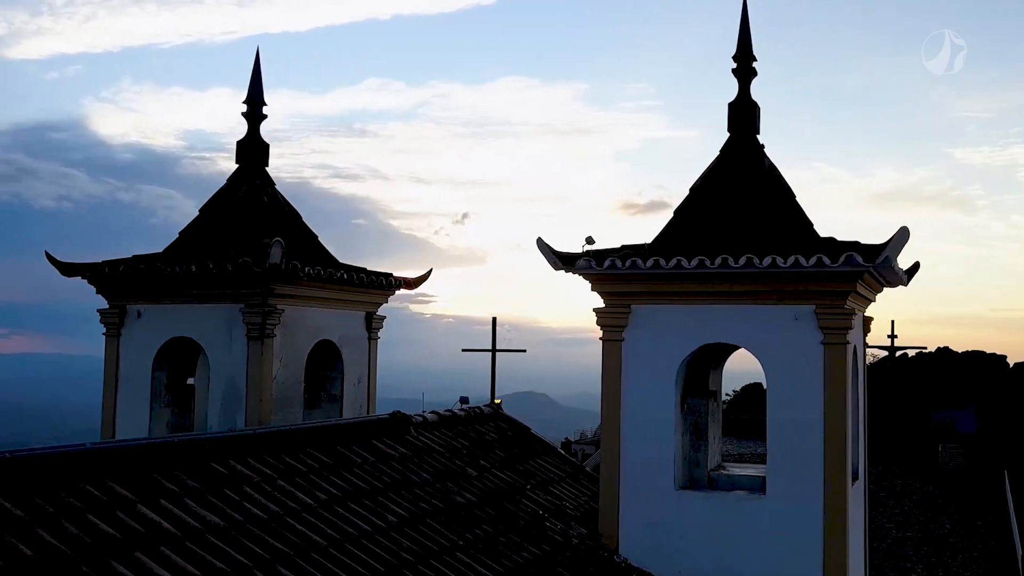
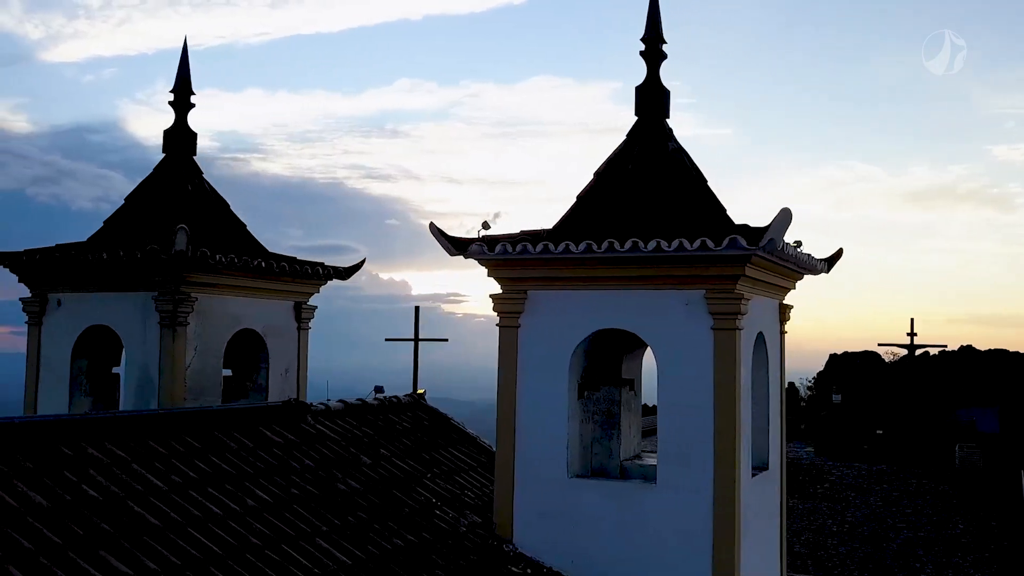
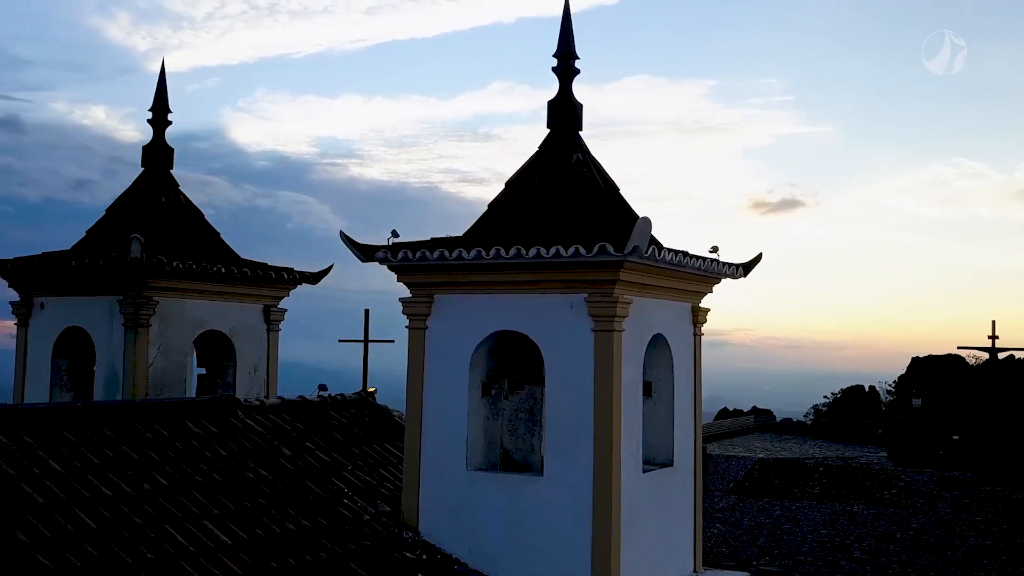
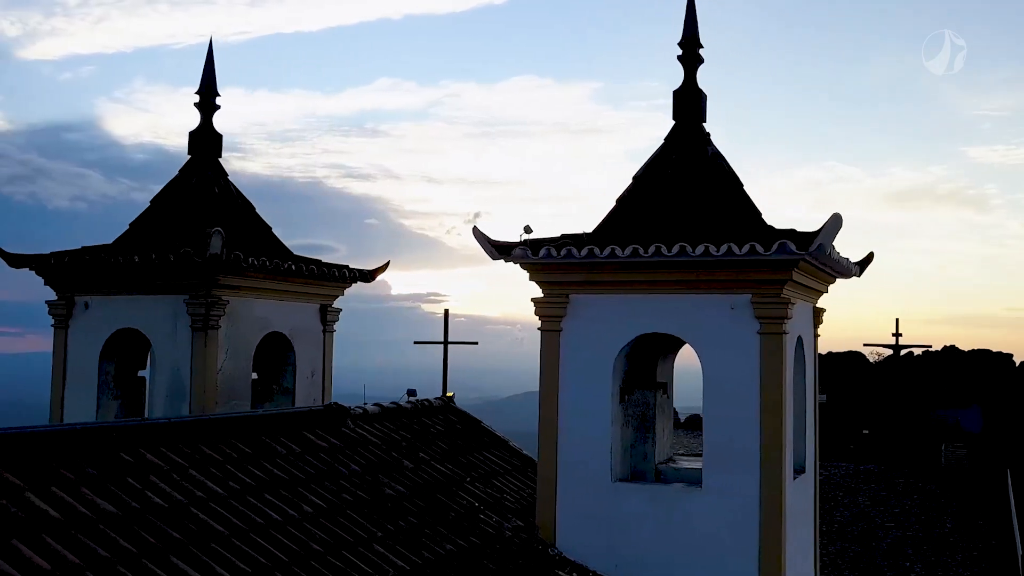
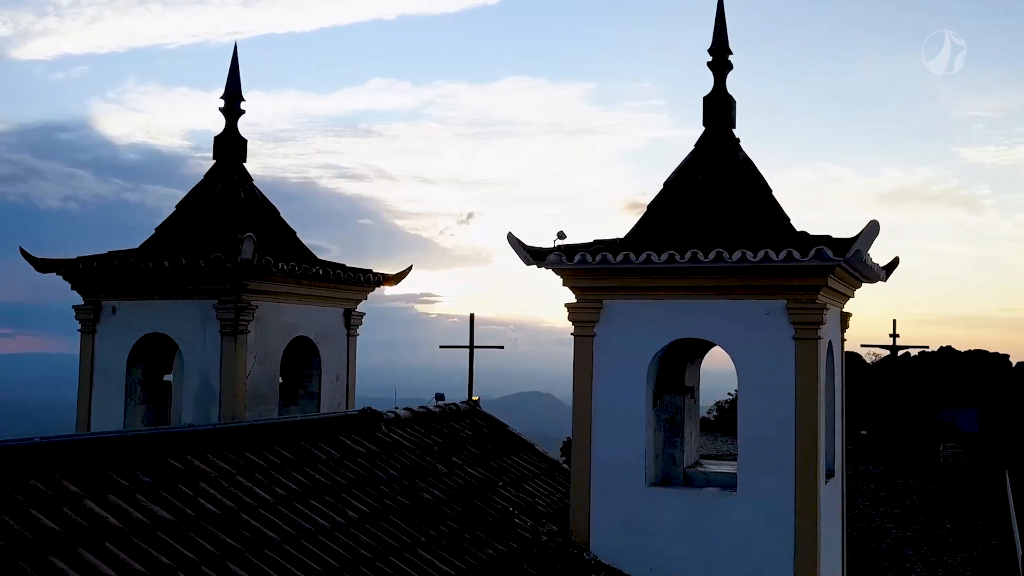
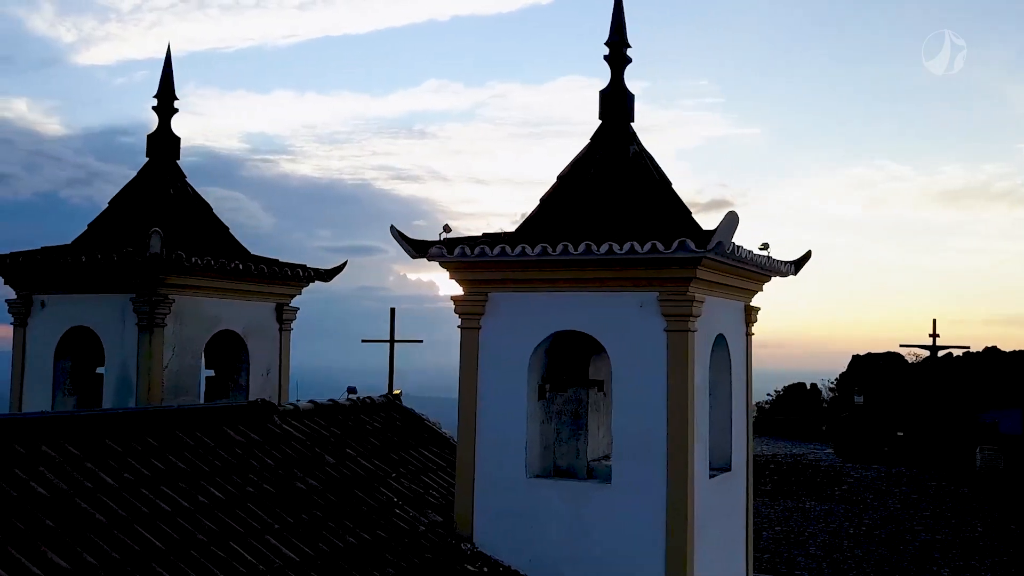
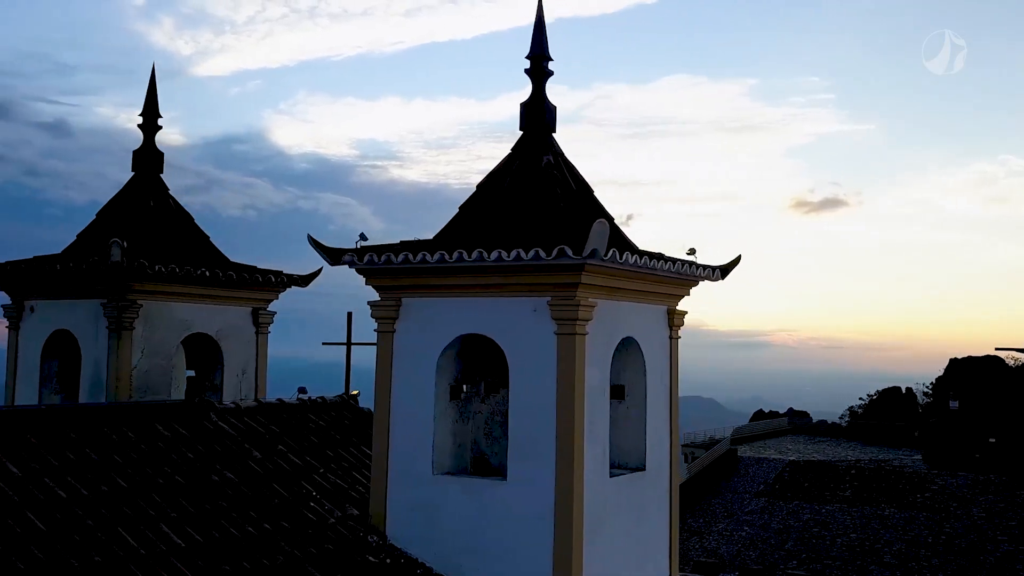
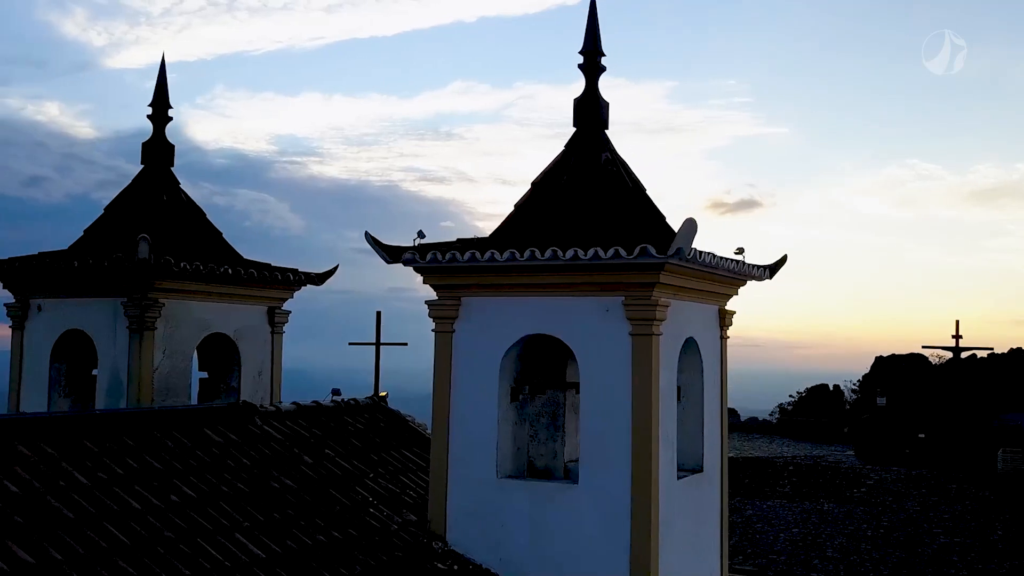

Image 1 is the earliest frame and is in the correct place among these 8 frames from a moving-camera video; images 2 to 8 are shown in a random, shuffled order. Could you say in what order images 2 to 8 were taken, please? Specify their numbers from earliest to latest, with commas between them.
5, 4, 2, 6, 8, 3, 7
